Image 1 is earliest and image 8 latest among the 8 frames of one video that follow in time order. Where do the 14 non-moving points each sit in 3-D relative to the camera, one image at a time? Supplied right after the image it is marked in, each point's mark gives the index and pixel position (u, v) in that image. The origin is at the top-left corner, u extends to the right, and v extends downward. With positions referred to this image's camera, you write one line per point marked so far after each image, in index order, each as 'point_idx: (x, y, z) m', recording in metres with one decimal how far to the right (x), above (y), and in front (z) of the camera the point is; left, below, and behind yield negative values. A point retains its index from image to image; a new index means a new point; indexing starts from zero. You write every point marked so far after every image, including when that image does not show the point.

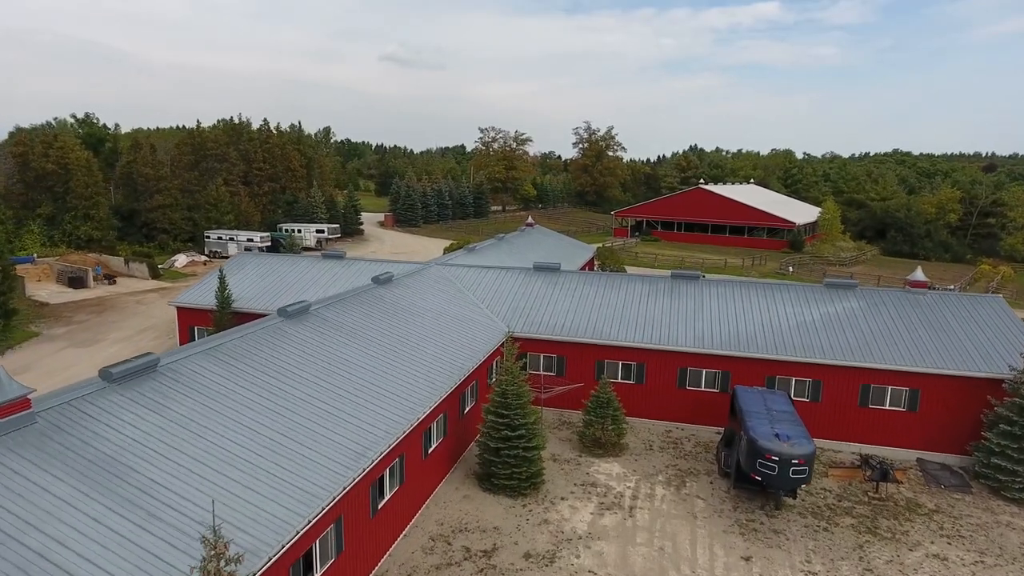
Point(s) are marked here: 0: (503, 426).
0: (-0.2, -3.4, +15.7) m
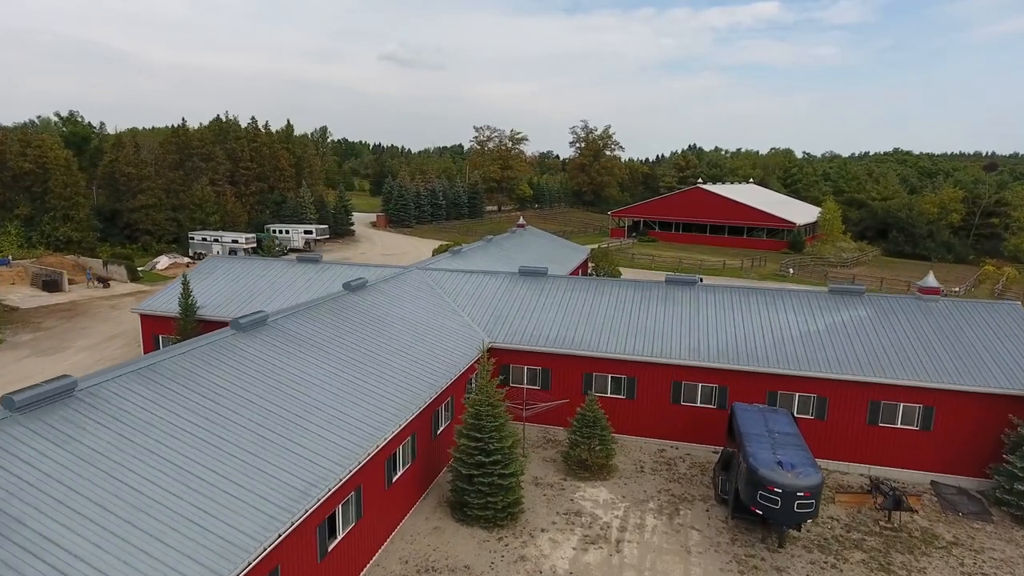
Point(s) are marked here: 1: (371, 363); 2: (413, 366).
0: (-0.8, -3.6, +14.2) m
1: (-3.4, -1.8, +15.6) m
2: (-2.5, -2.0, +16.3) m
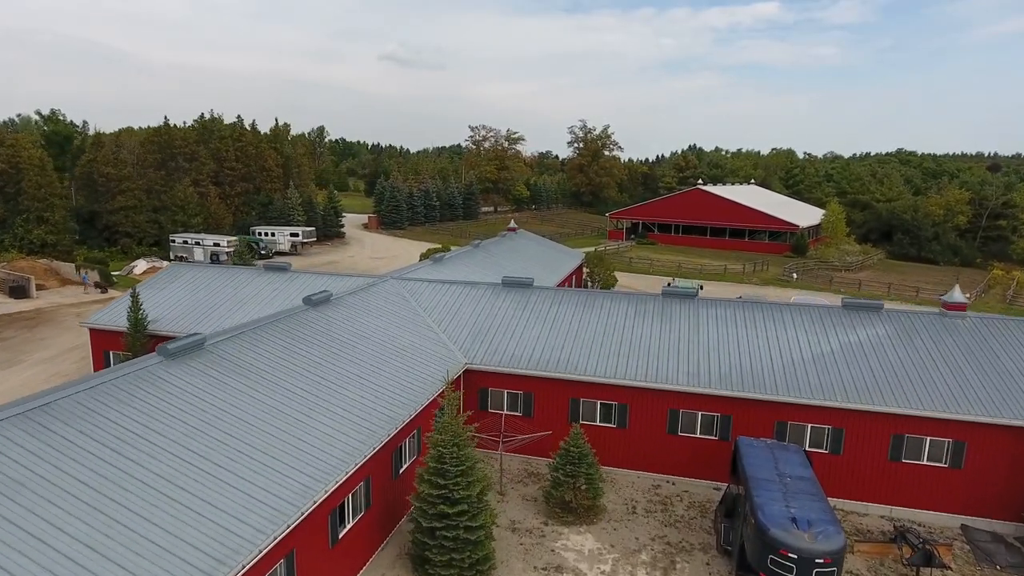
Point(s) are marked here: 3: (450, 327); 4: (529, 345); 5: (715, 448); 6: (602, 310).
0: (-1.4, -4.0, +12.3) m
1: (-4.0, -2.2, +13.6) m
2: (-3.1, -2.4, +14.3) m
3: (-1.9, -1.2, +19.3) m
4: (+0.5, -1.6, +18.0) m
5: (+5.1, -4.0, +16.2) m
6: (+2.7, -0.7, +19.4) m
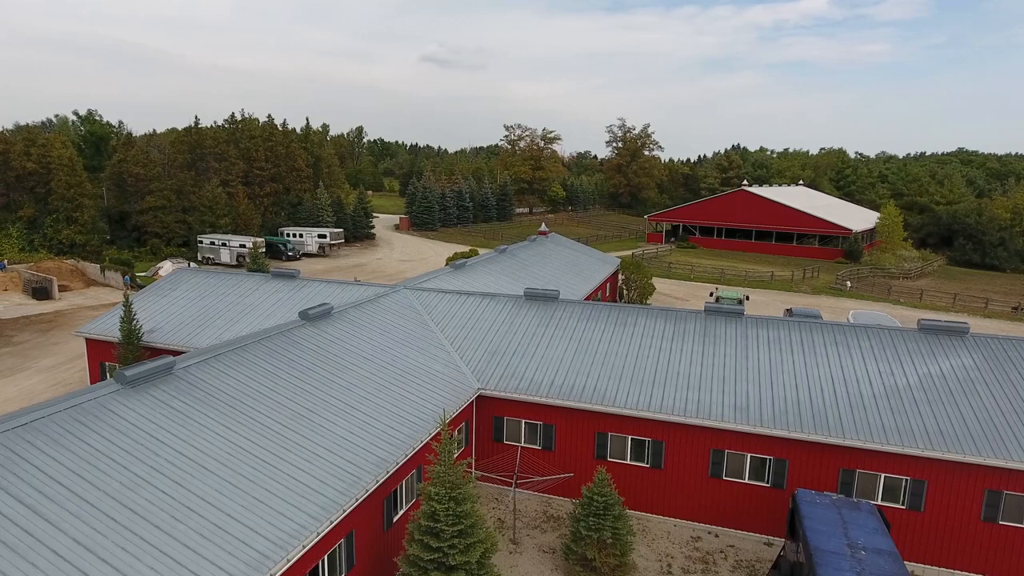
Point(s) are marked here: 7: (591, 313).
0: (-1.3, -4.3, +10.2) m
1: (-3.8, -2.6, +11.7) m
2: (-2.8, -2.7, +12.4) m
3: (-1.3, -1.5, +17.3) m
4: (+0.9, -2.0, +15.8) m
5: (+5.4, -4.4, +13.8) m
6: (+3.3, -1.1, +17.1) m
7: (+2.2, -0.7, +18.0) m
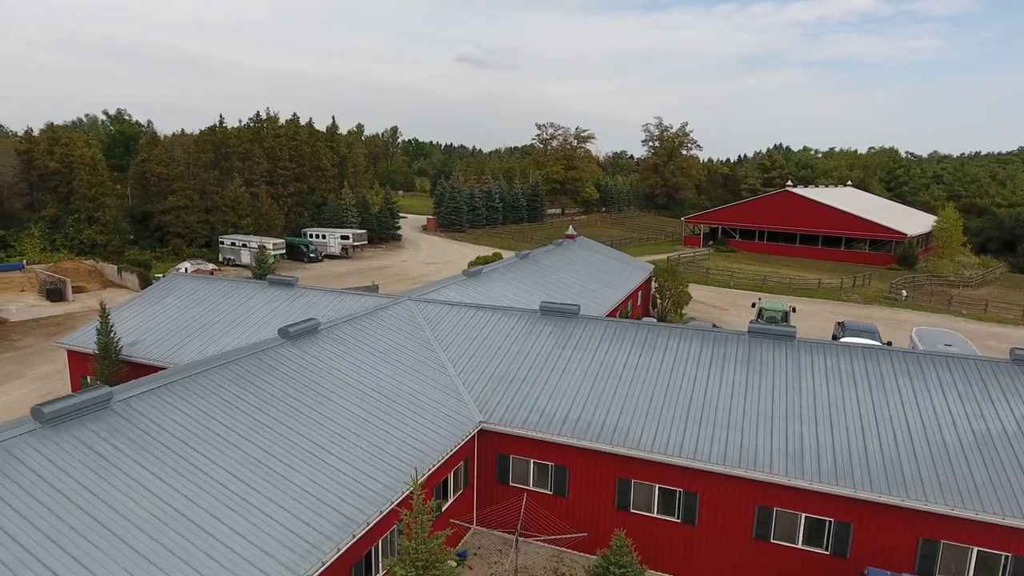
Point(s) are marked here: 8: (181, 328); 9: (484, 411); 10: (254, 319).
0: (-1.4, -4.7, +8.1) m
1: (-3.8, -2.9, +9.7) m
2: (-2.9, -3.0, +10.3) m
3: (-1.1, -1.9, +15.1) m
4: (+1.1, -2.3, +13.6) m
5: (+5.4, -4.8, +11.2) m
6: (+3.5, -1.5, +14.6) m
7: (+2.5, -1.1, +15.6) m
8: (-9.5, -1.1, +18.7) m
9: (-0.6, -2.6, +13.6) m
10: (-7.4, -0.9, +18.6) m
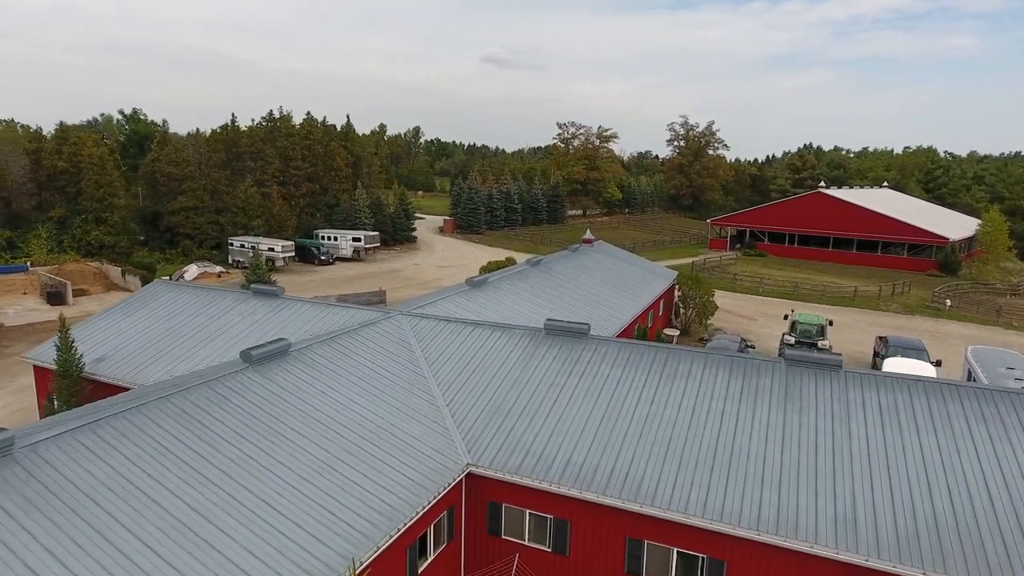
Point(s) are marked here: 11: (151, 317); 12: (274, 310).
0: (-1.7, -5.0, +6.1) m
1: (-4.1, -3.2, +7.9) m
2: (-3.1, -3.3, +8.4) m
3: (-1.1, -2.2, +13.2) m
4: (+1.0, -2.7, +11.6) m
5: (+5.2, -5.2, +9.1) m
6: (+3.4, -1.8, +12.6) m
7: (+2.5, -1.4, +13.6) m
8: (-9.4, -1.4, +17.1) m
9: (-0.7, -2.9, +11.7) m
10: (-7.3, -1.2, +16.9) m
11: (-10.3, -0.8, +18.6) m
12: (-6.6, -0.6, +18.1) m
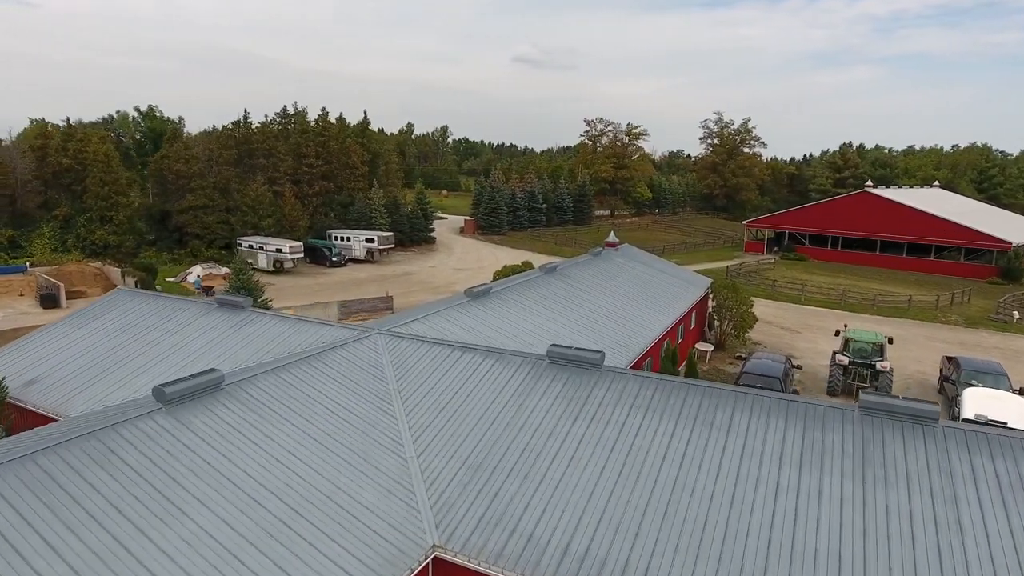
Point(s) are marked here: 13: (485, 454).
0: (-2.3, -5.3, +3.4) m
1: (-4.5, -3.5, +5.2) m
2: (-3.5, -3.6, +5.7) m
3: (-1.3, -2.5, +10.4) m
4: (+0.7, -3.0, +8.7) m
5: (+4.8, -5.6, +6.0) m
6: (+3.2, -2.2, +9.6) m
7: (+2.3, -1.8, +10.6) m
8: (-9.4, -1.7, +14.7) m
9: (-1.0, -3.2, +8.9) m
10: (-7.3, -1.4, +14.4) m
11: (-10.2, -1.0, +16.3) m
12: (-6.6, -0.9, +15.5) m
13: (-0.4, -2.6, +10.0) m
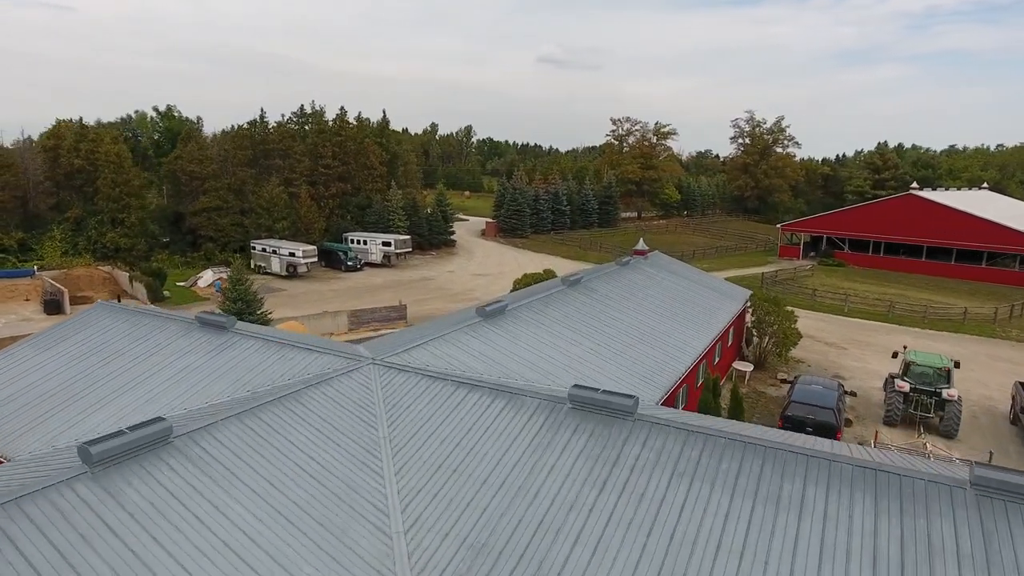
0: (-2.4, -5.7, +1.4) m
1: (-4.5, -3.9, +3.3) m
2: (-3.5, -4.0, +3.8) m
3: (-1.1, -3.0, +8.4) m
4: (+0.8, -3.5, +6.6) m
5: (+4.8, -6.0, +3.8) m
6: (+3.4, -2.6, +7.4) m
7: (+2.5, -2.2, +8.5) m
8: (-9.1, -2.0, +13.0) m
9: (-0.9, -3.6, +6.9) m
10: (-7.0, -1.8, +12.6) m
11: (-9.9, -1.4, +14.6) m
12: (-6.2, -1.2, +13.7) m
13: (-0.3, -3.0, +8.0) m
